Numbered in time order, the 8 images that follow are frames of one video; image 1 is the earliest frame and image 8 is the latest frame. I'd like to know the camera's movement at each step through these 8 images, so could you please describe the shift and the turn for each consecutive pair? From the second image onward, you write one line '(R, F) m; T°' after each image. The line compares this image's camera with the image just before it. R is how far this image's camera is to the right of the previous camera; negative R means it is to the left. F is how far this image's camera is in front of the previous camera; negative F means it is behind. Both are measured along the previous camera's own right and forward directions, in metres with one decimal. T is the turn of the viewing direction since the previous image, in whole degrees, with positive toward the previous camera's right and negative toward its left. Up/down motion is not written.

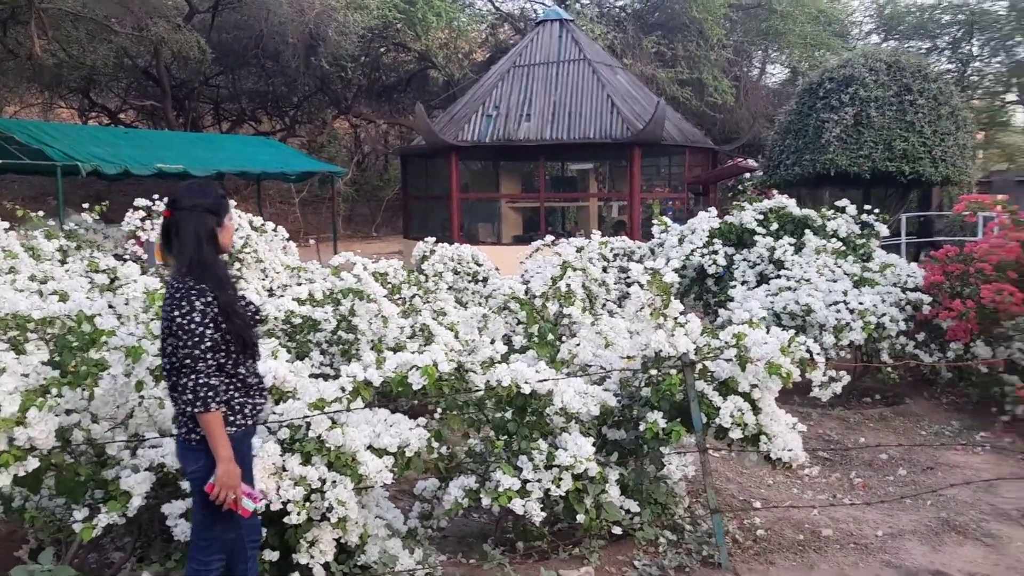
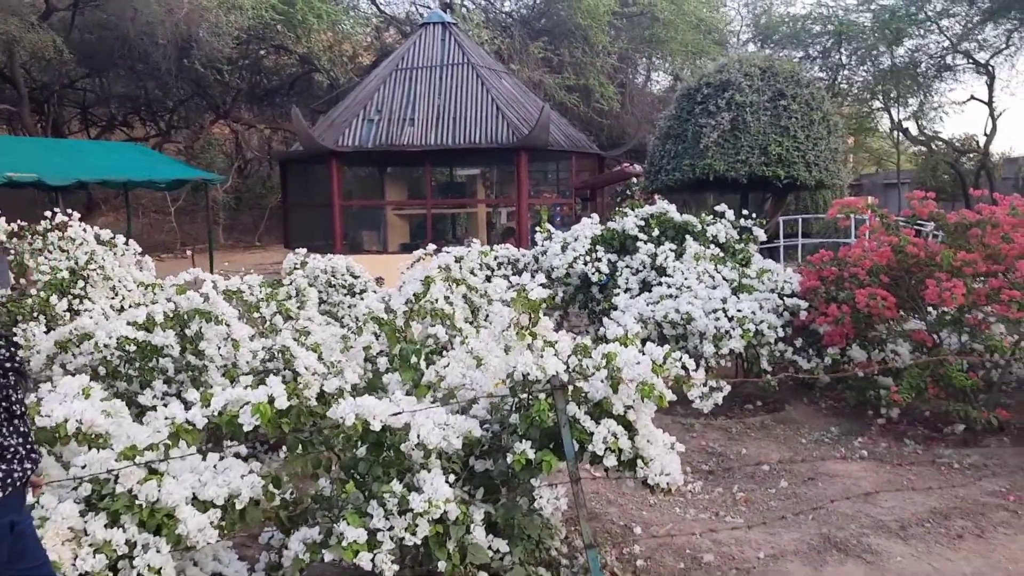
(+0.1, +0.3) m; +7°
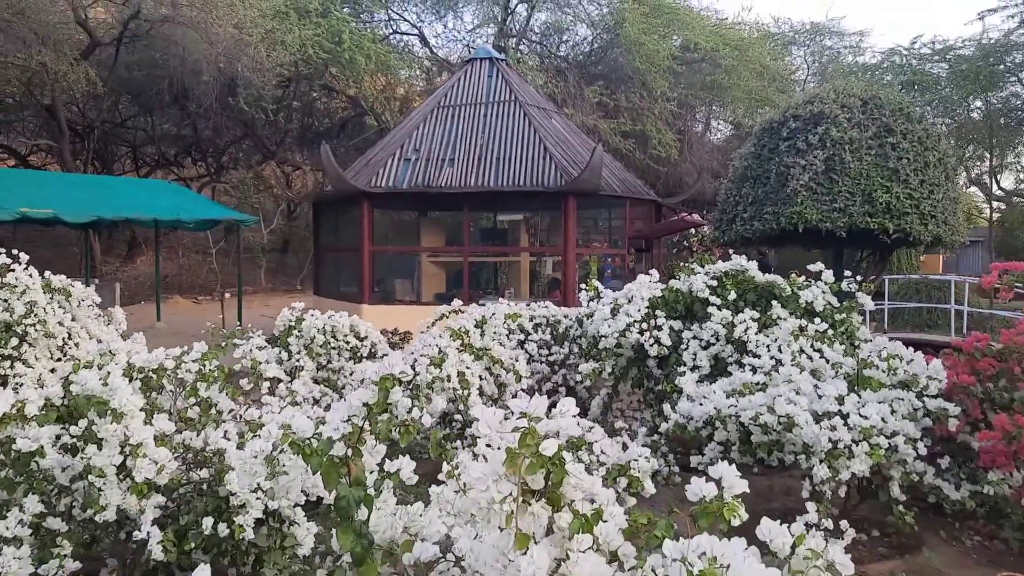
(+0.1, +1.2) m; -3°
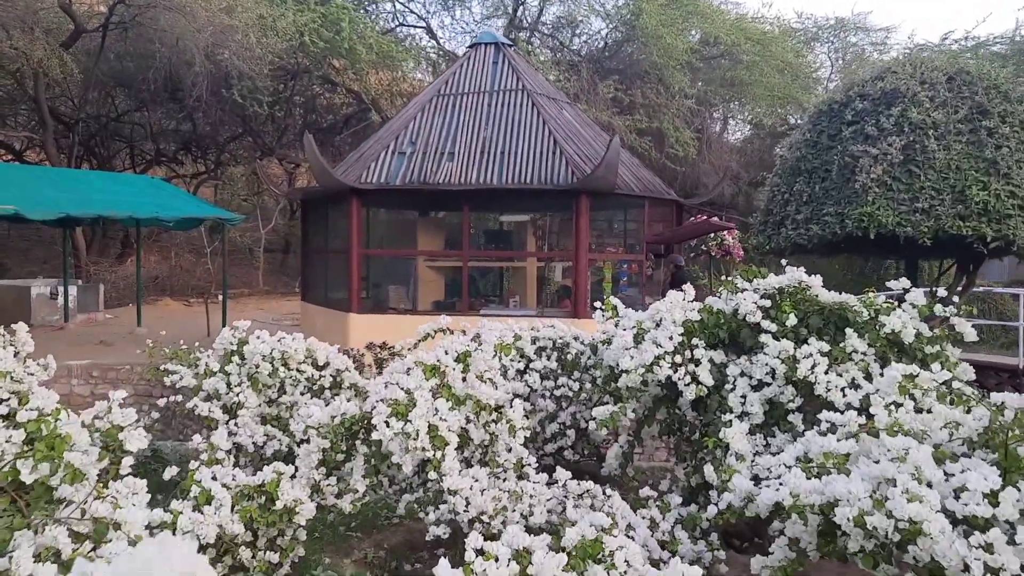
(+0.1, +1.1) m; -1°
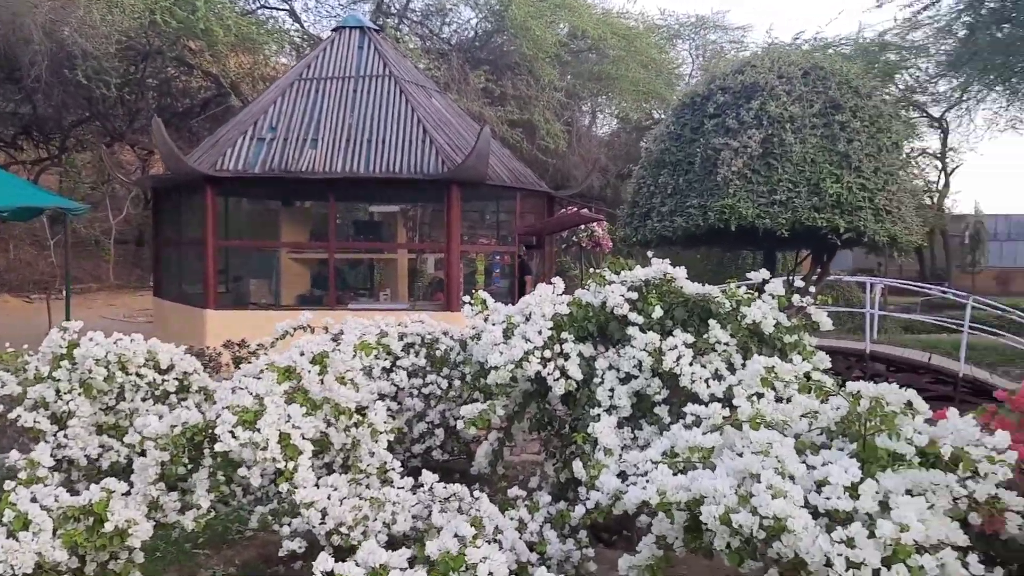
(+0.1, +0.2) m; +8°
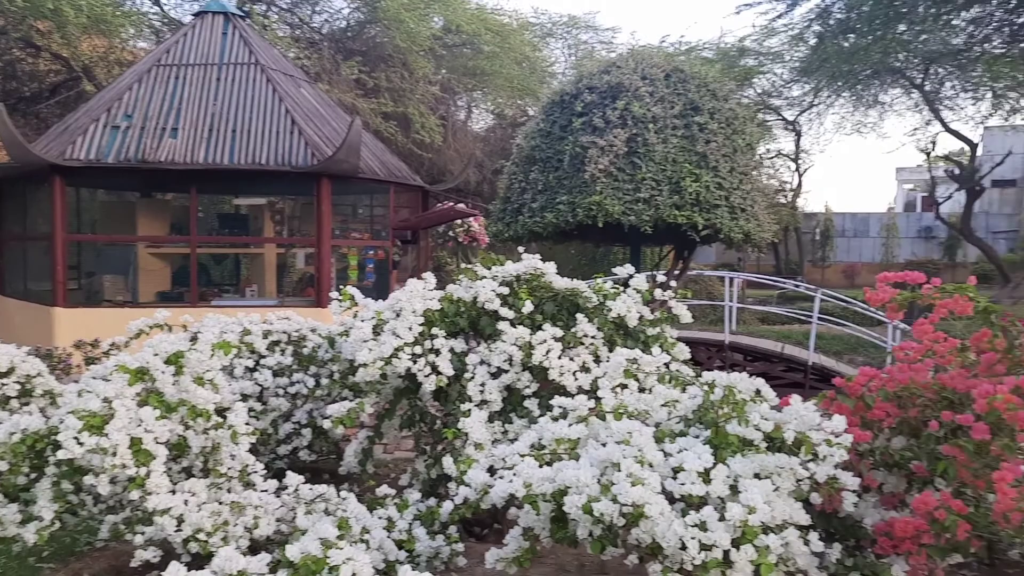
(0.0, 0.0) m; +8°
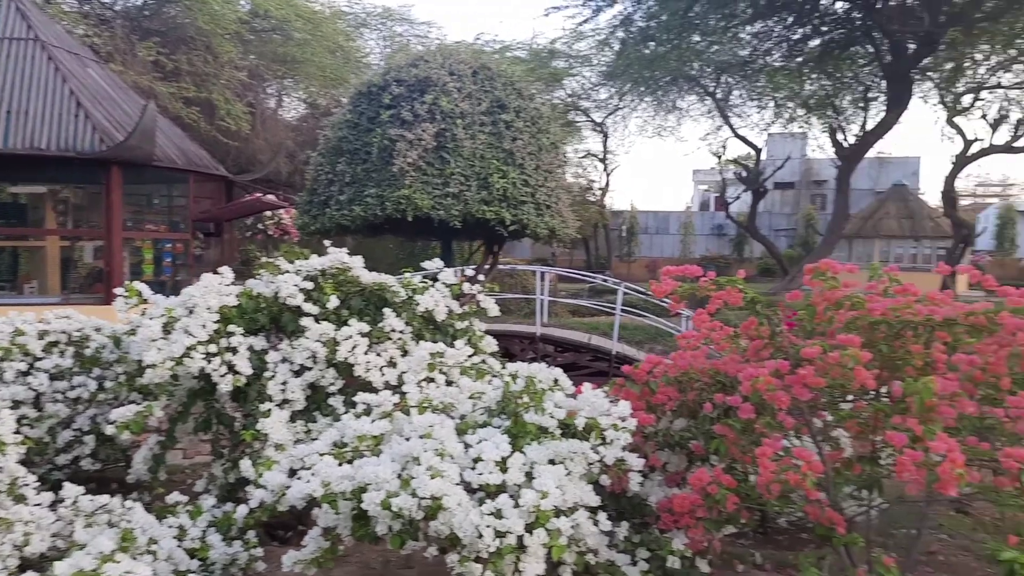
(+0.1, 0.0) m; +12°
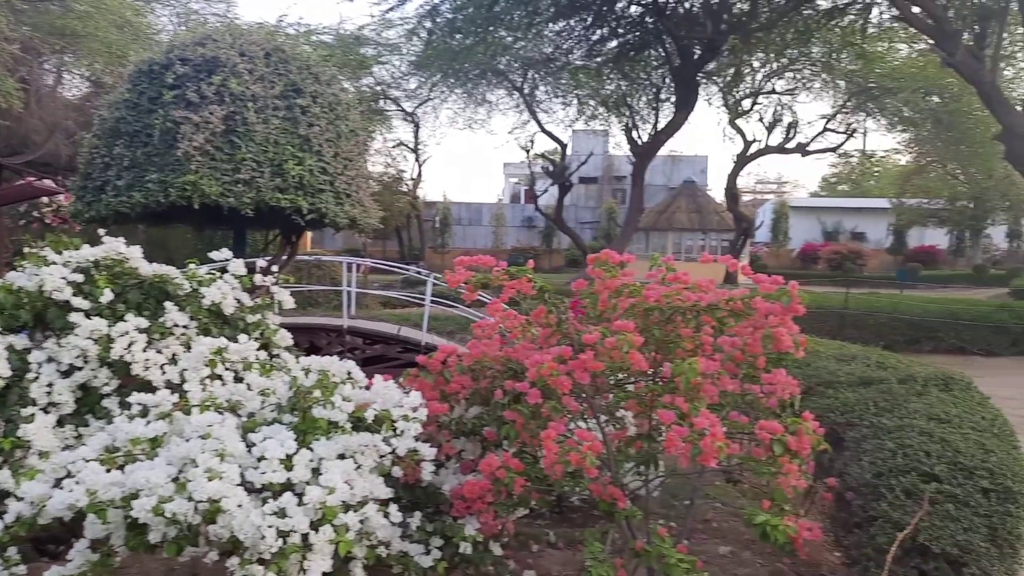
(+0.1, 0.0) m; +12°
